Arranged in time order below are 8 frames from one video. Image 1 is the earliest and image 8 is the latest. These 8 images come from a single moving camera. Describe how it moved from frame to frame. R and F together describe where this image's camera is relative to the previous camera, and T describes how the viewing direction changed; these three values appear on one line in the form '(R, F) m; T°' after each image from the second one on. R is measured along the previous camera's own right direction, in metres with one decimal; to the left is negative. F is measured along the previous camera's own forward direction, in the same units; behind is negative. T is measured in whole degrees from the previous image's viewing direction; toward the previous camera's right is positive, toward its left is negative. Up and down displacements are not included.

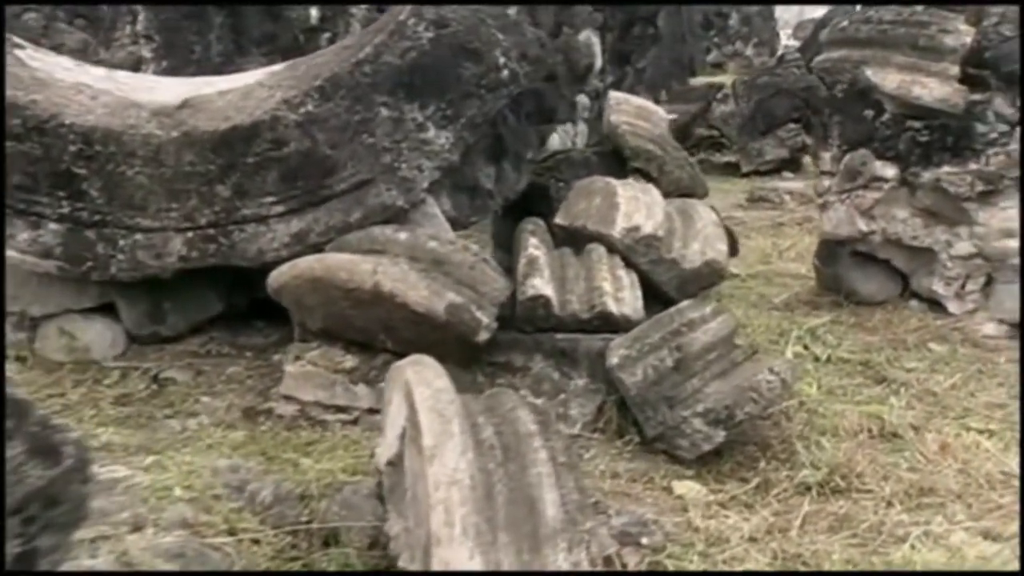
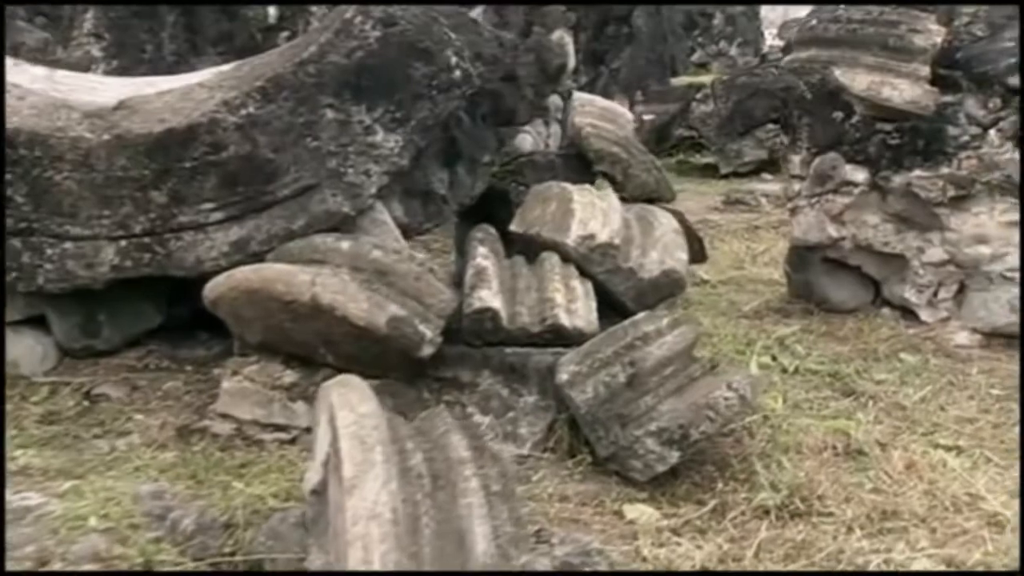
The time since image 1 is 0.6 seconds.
(+0.2, +0.1) m; +1°
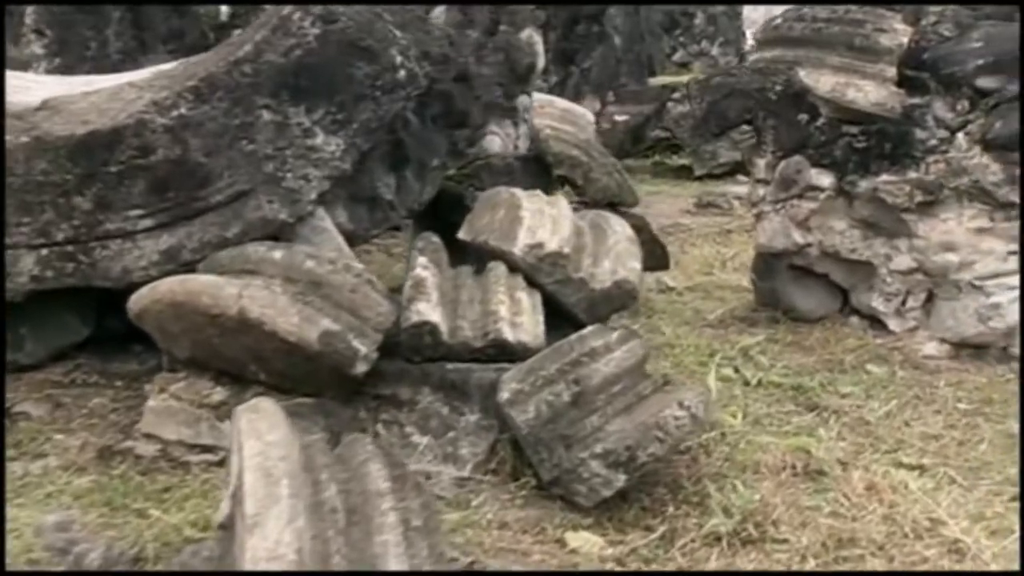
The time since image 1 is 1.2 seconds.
(+0.2, +0.2) m; +1°
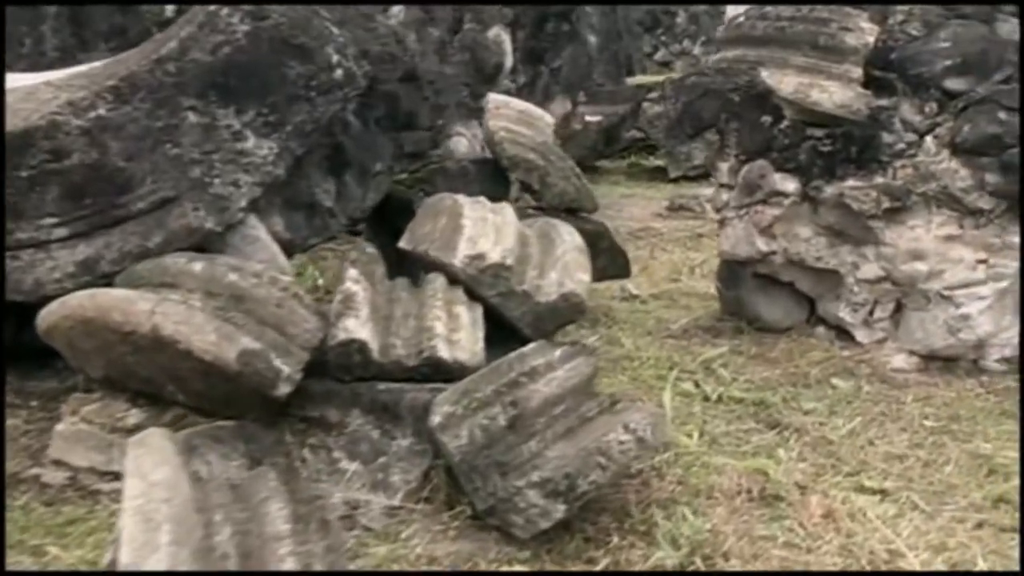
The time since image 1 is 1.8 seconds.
(+0.2, +0.2) m; +1°
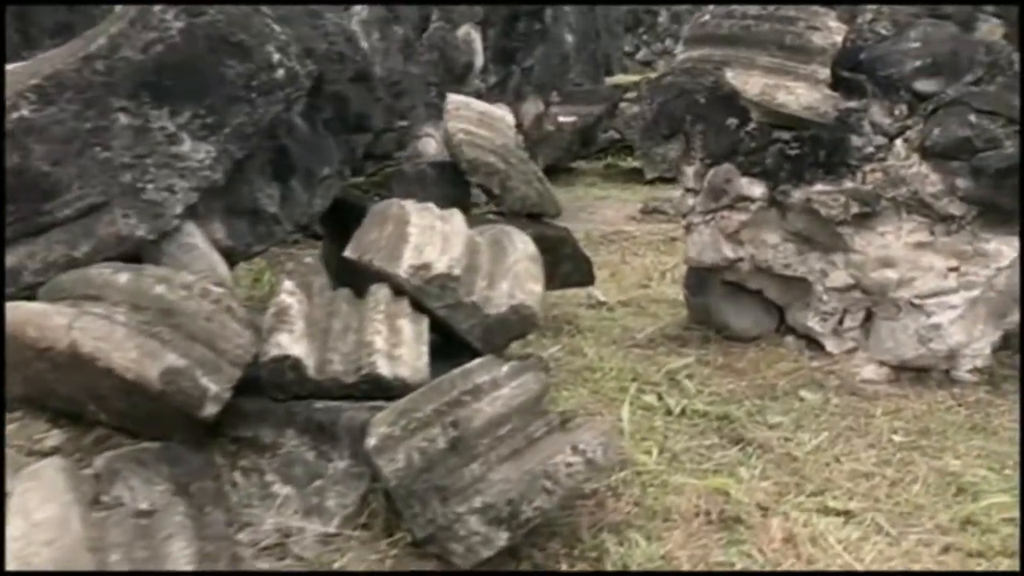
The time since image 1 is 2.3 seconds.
(+0.1, +0.1) m; +1°
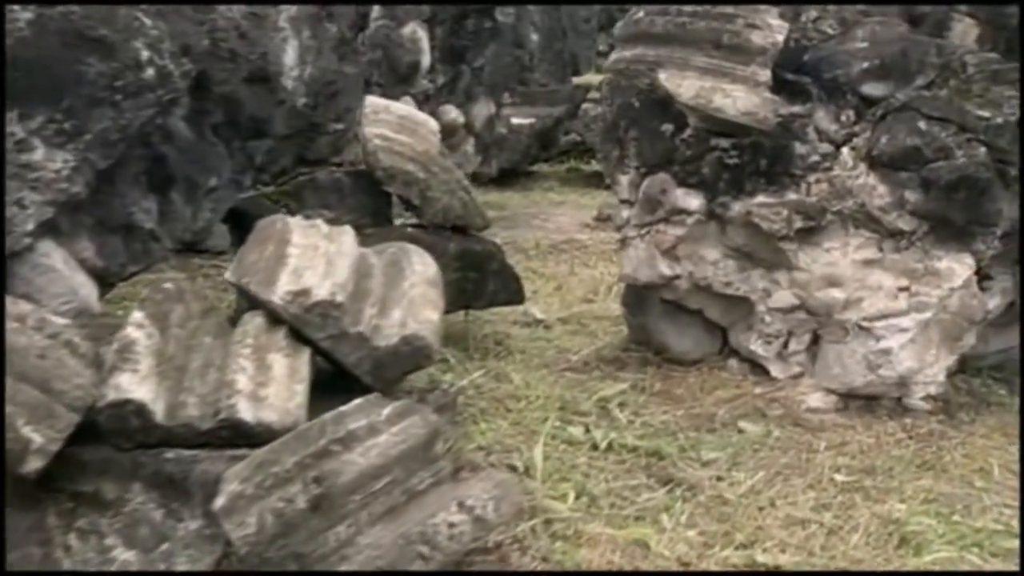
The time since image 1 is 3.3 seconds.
(+0.3, +0.3) m; +1°
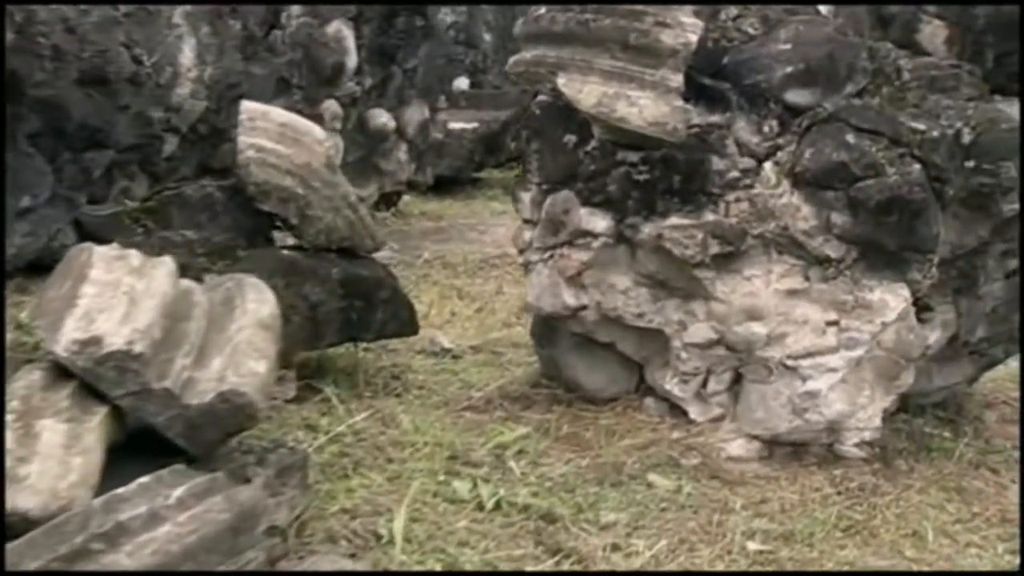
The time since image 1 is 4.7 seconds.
(+0.3, +0.4) m; +2°
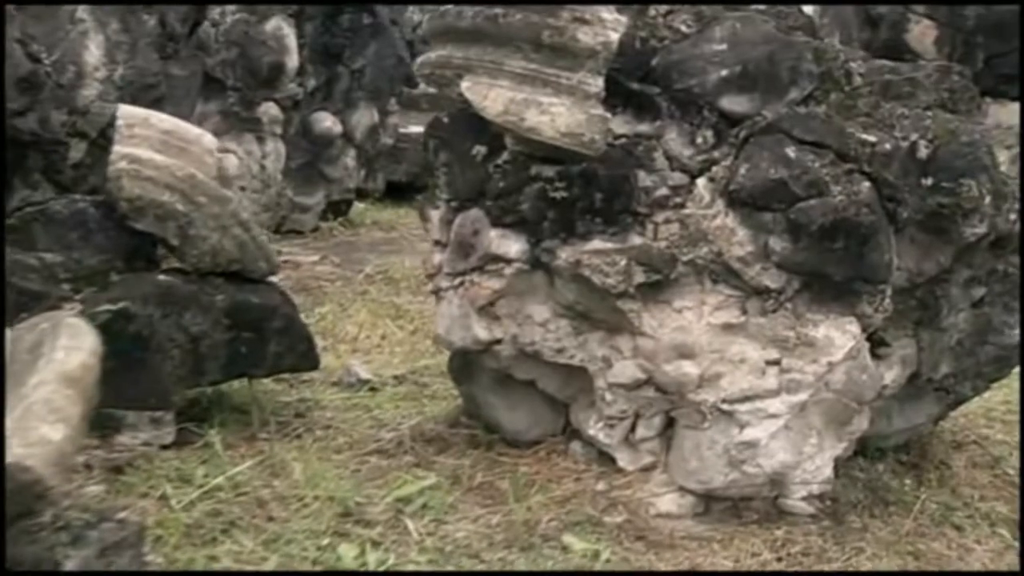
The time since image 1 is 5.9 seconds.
(+0.3, +0.3) m; +1°
